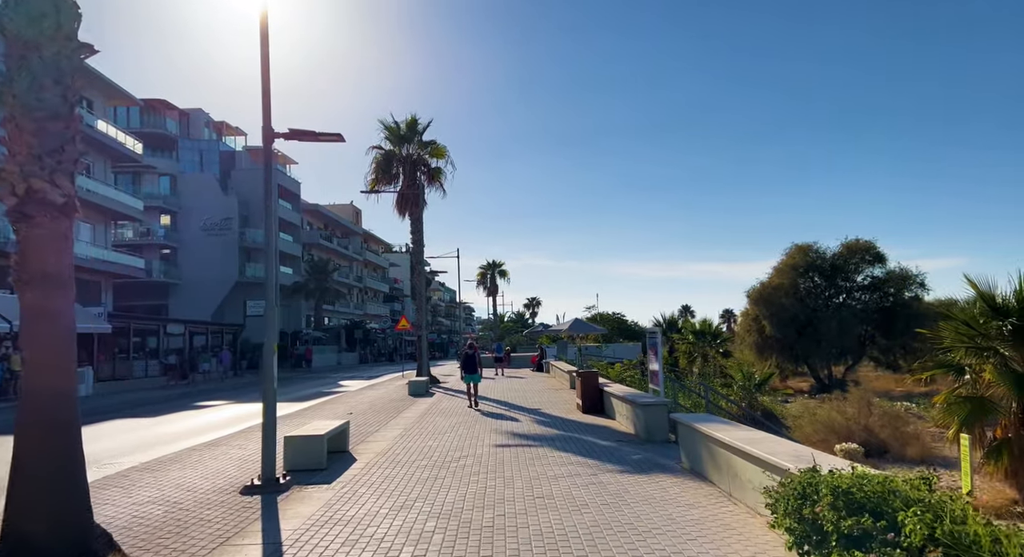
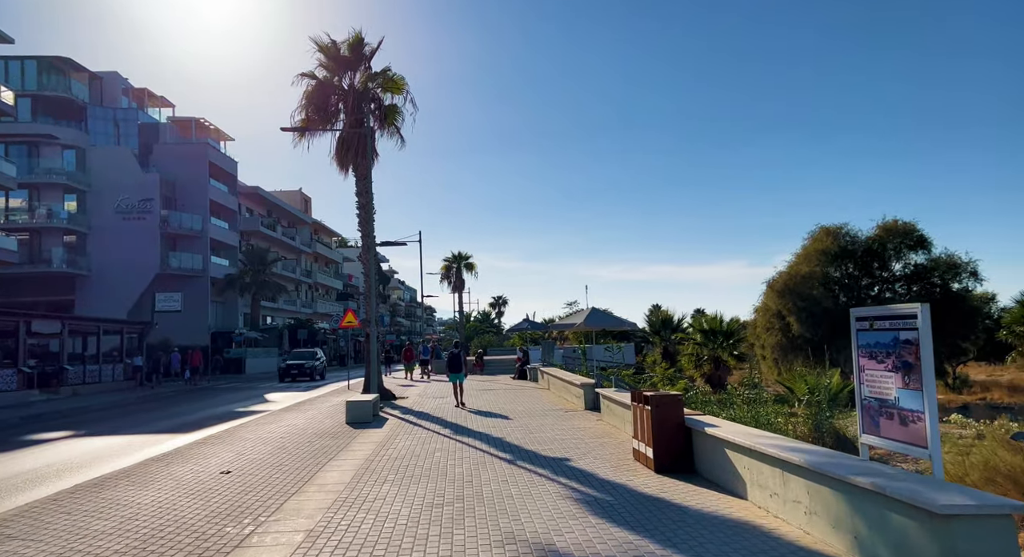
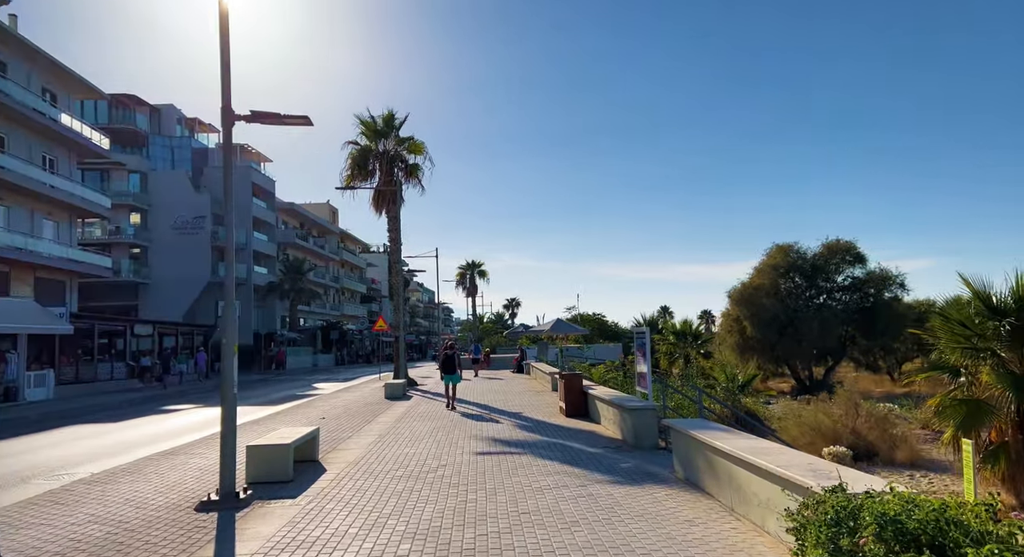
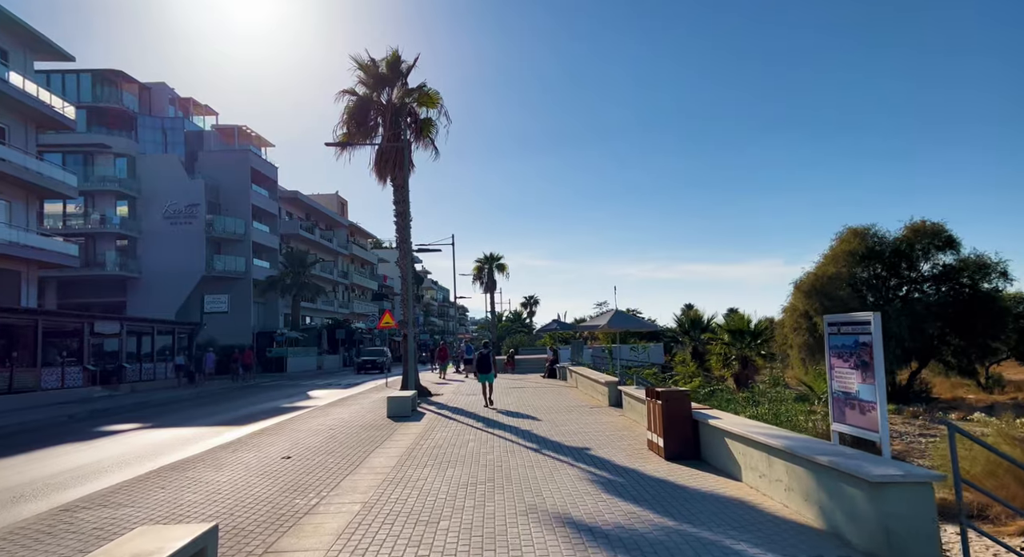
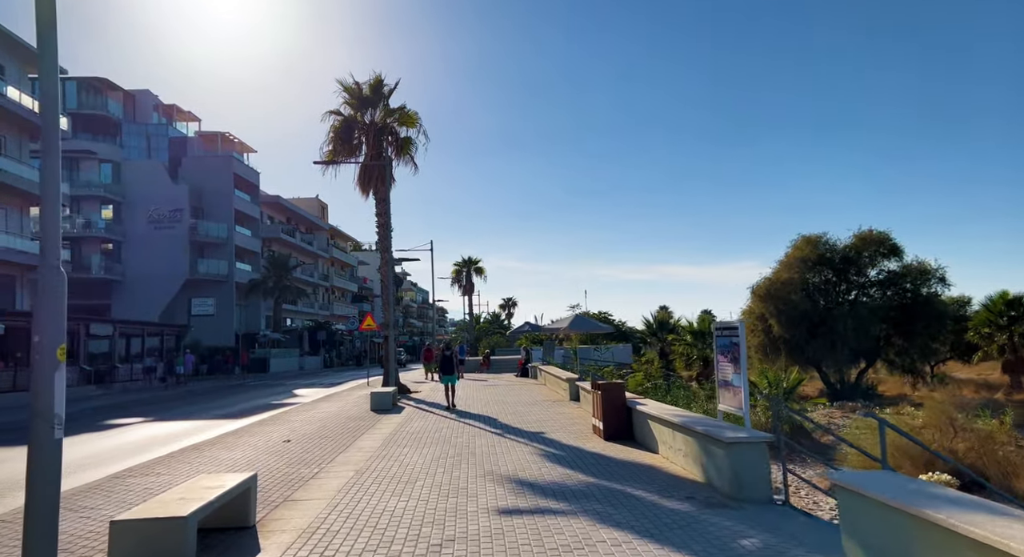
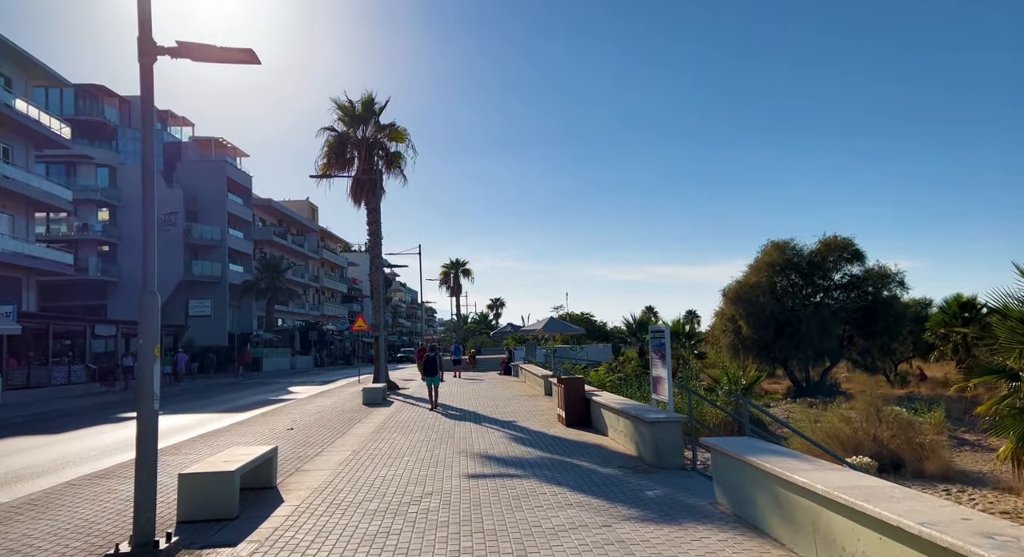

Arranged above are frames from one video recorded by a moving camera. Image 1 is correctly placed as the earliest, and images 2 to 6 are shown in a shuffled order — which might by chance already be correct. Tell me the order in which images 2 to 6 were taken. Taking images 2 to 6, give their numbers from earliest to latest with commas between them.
3, 6, 5, 4, 2
